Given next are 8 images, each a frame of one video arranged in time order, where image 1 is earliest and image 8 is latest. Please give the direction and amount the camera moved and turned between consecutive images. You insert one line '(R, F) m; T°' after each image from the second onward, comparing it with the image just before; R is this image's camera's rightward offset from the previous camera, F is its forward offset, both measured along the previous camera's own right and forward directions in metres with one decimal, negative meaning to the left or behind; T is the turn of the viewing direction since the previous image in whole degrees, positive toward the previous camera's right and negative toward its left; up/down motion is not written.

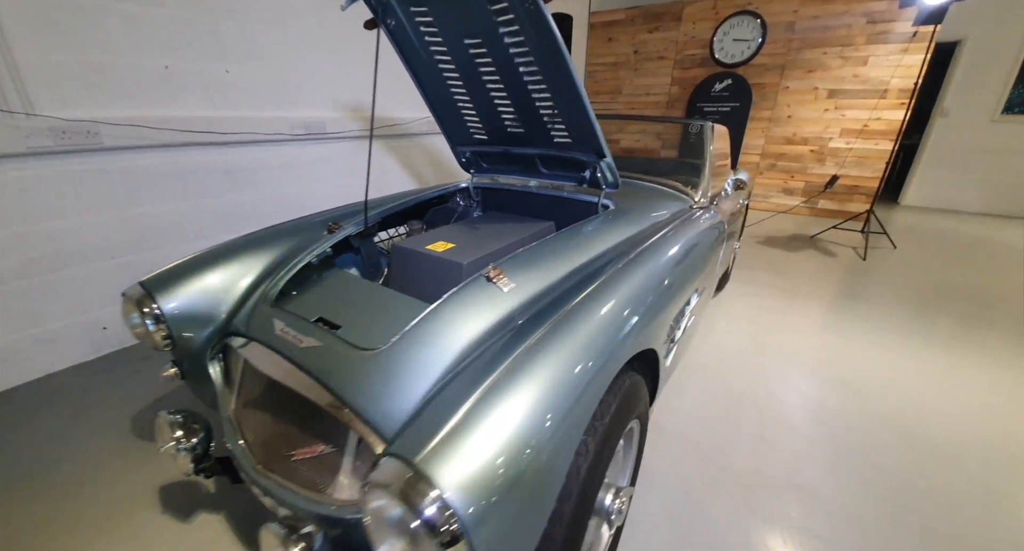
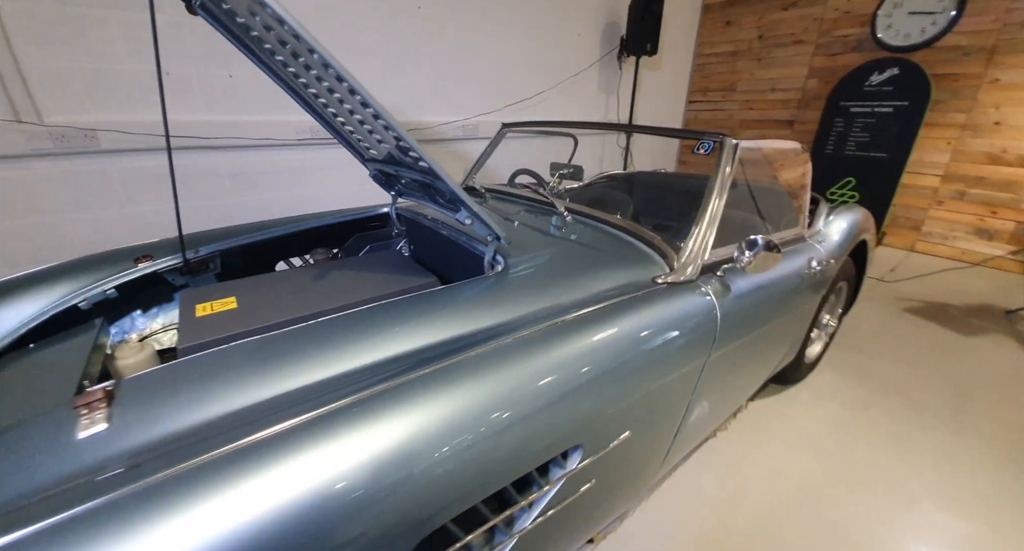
(+0.6, +0.5) m; -18°
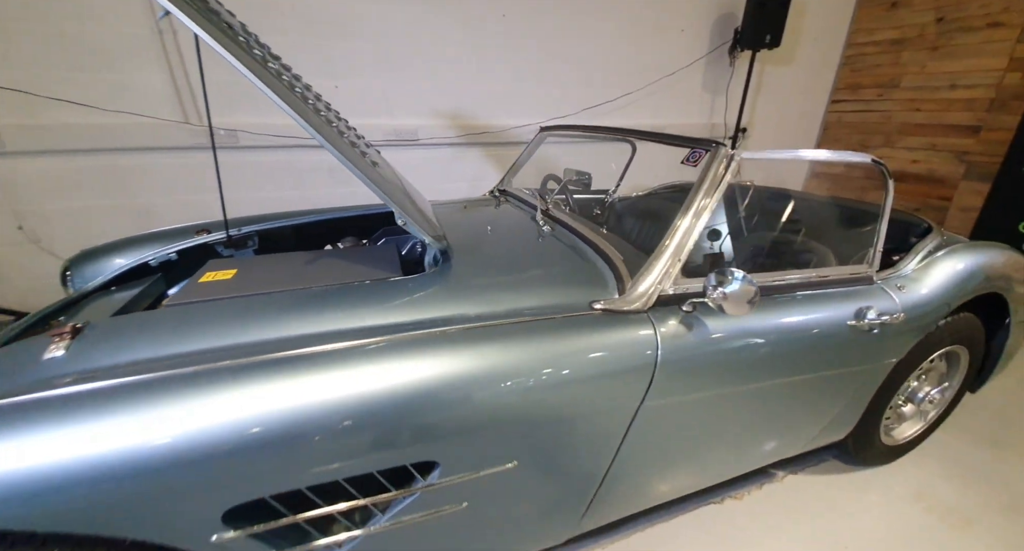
(+0.4, +0.1) m; -17°
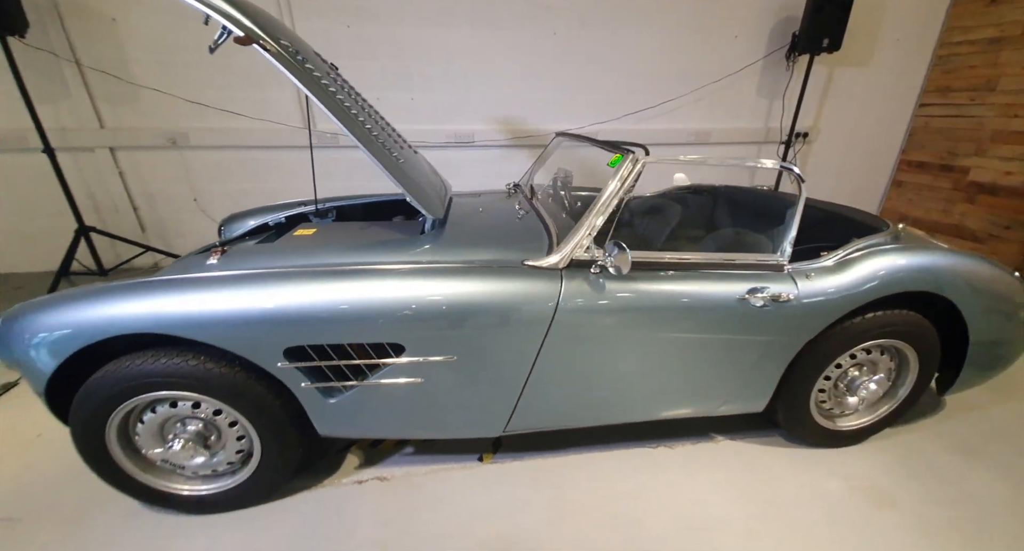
(+0.4, -0.3) m; -12°
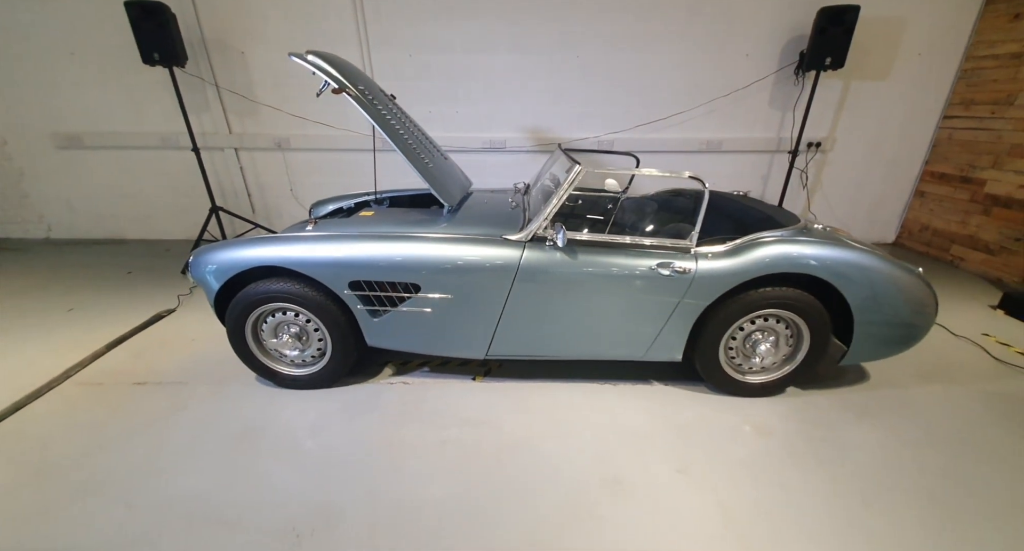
(+0.3, -0.5) m; -8°
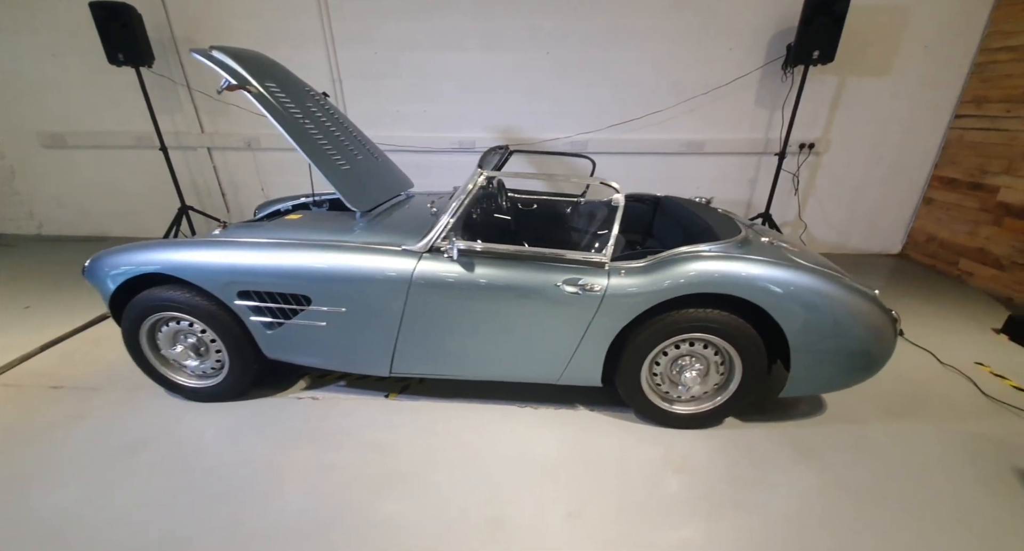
(+0.5, +0.2) m; -3°
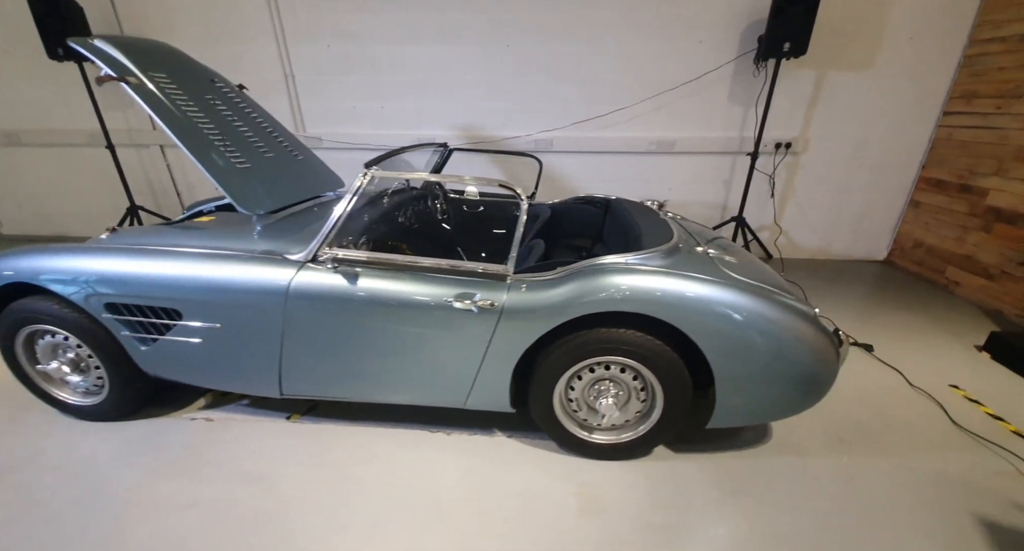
(+0.4, +0.2) m; -1°
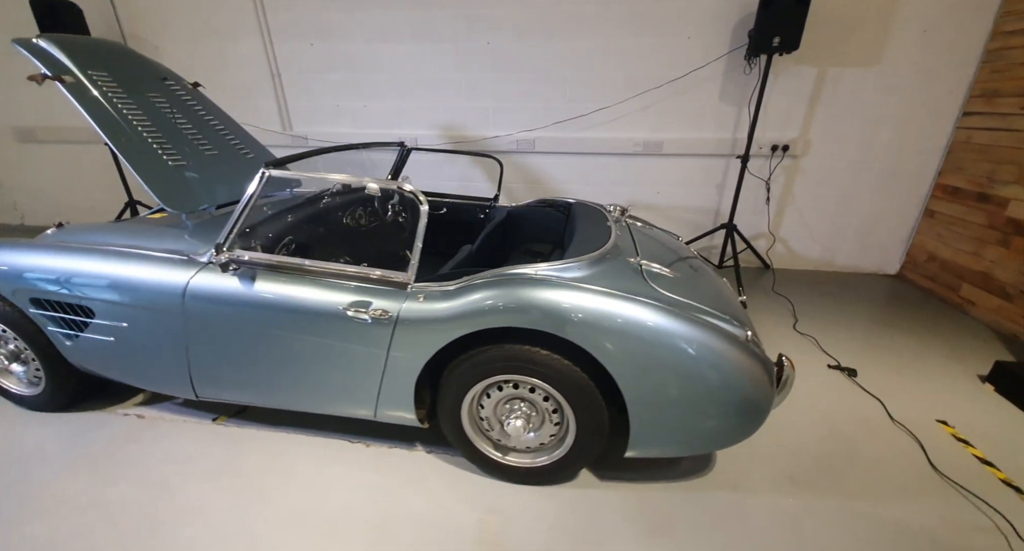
(+0.4, +0.1) m; -4°
